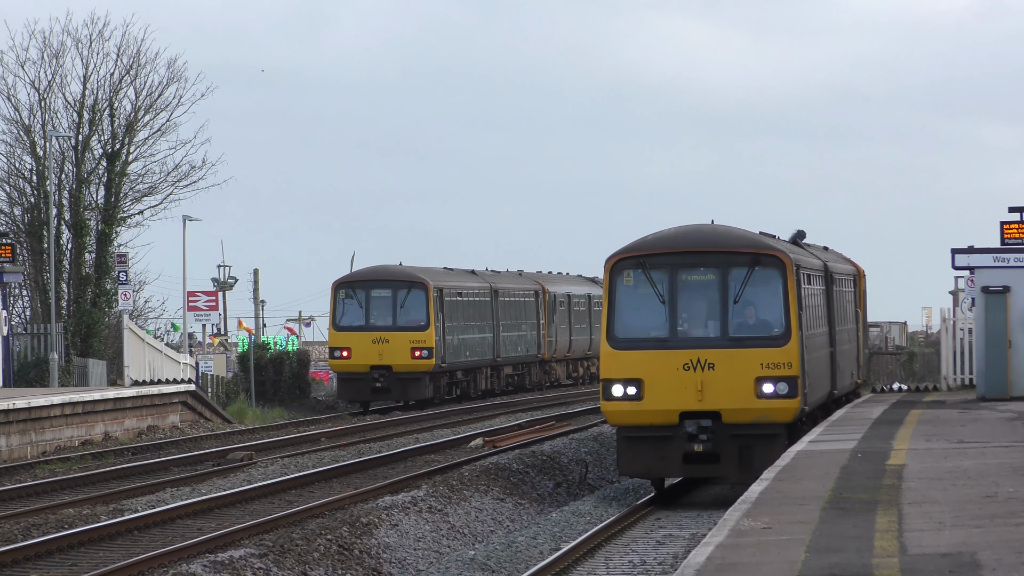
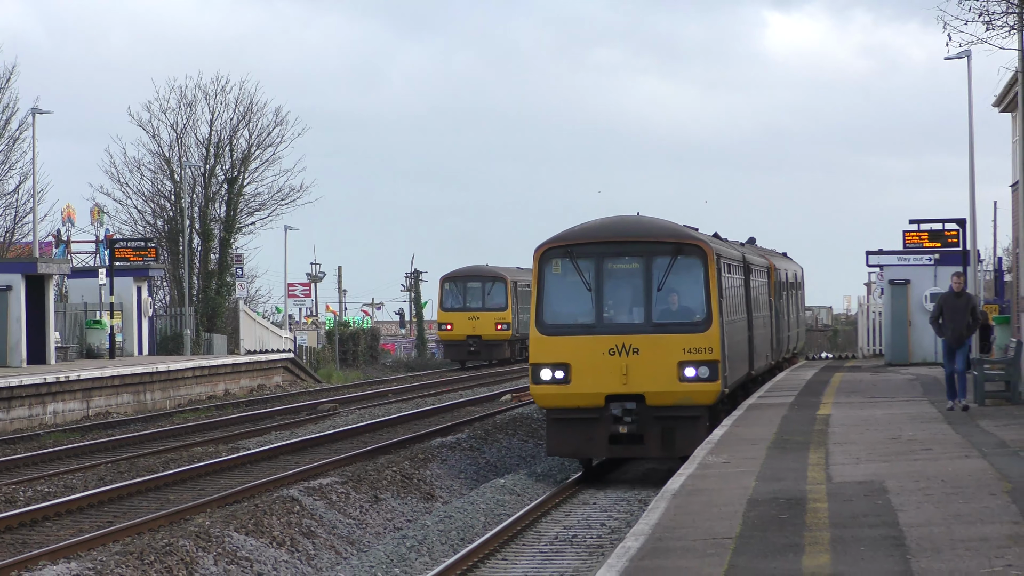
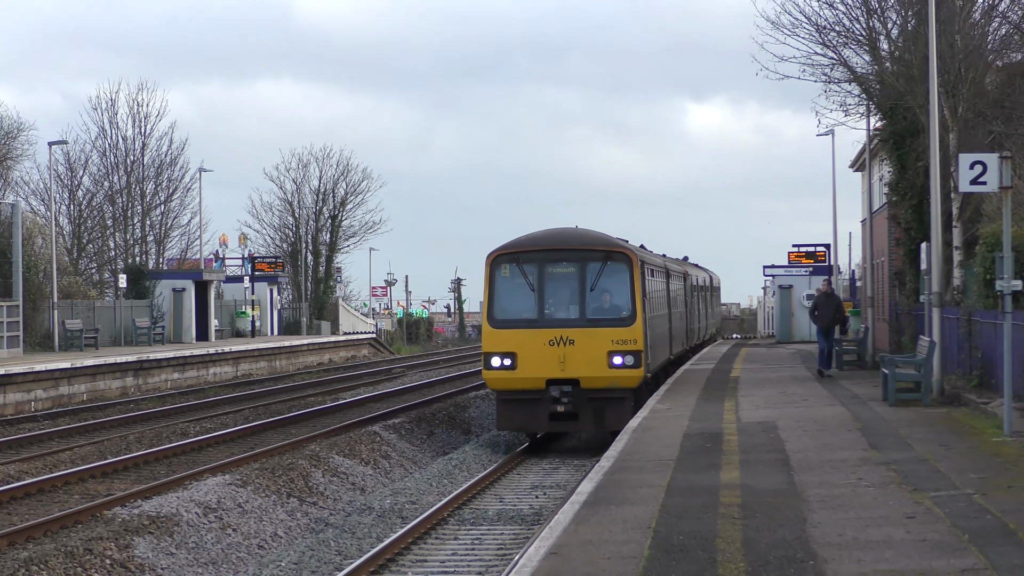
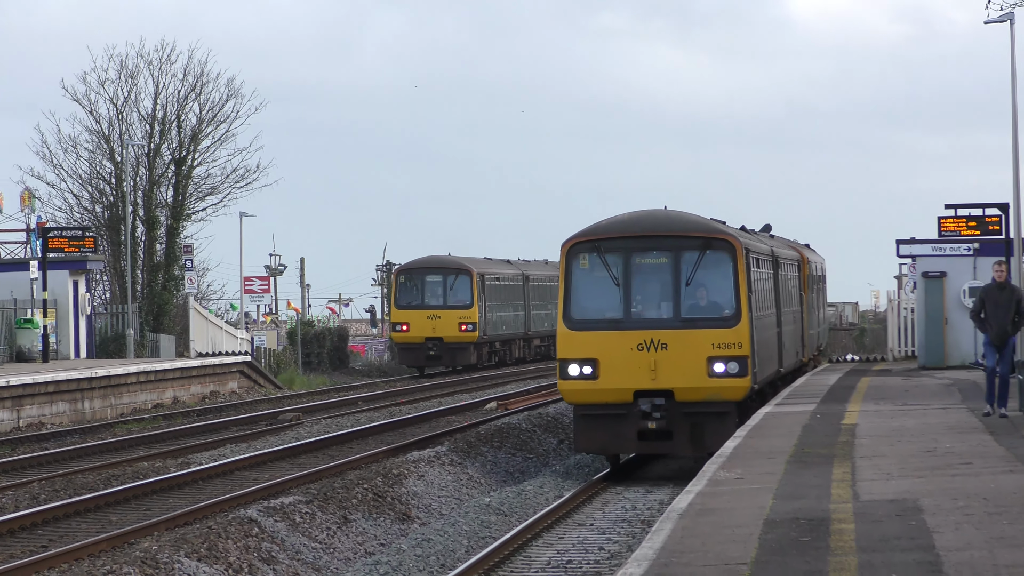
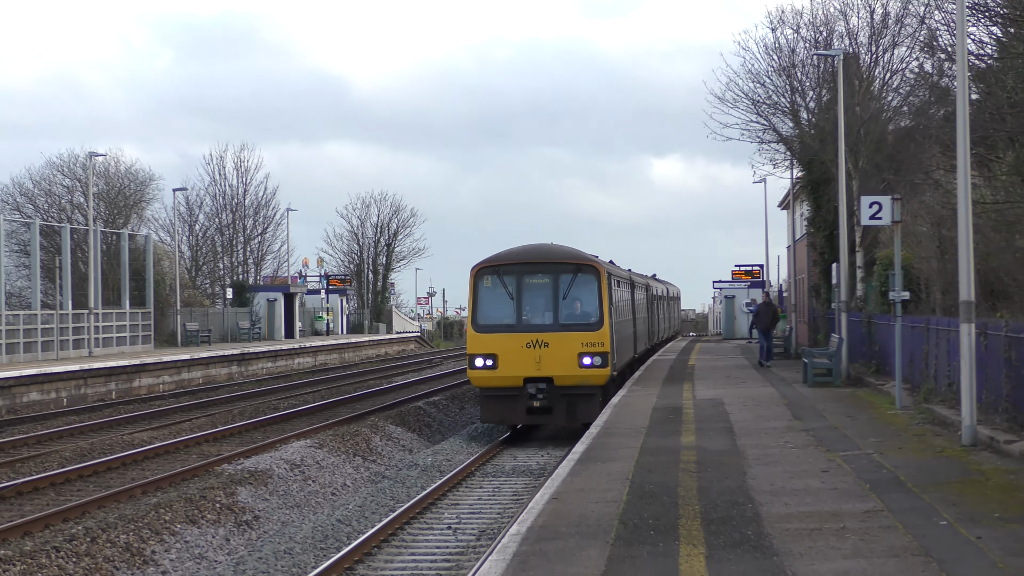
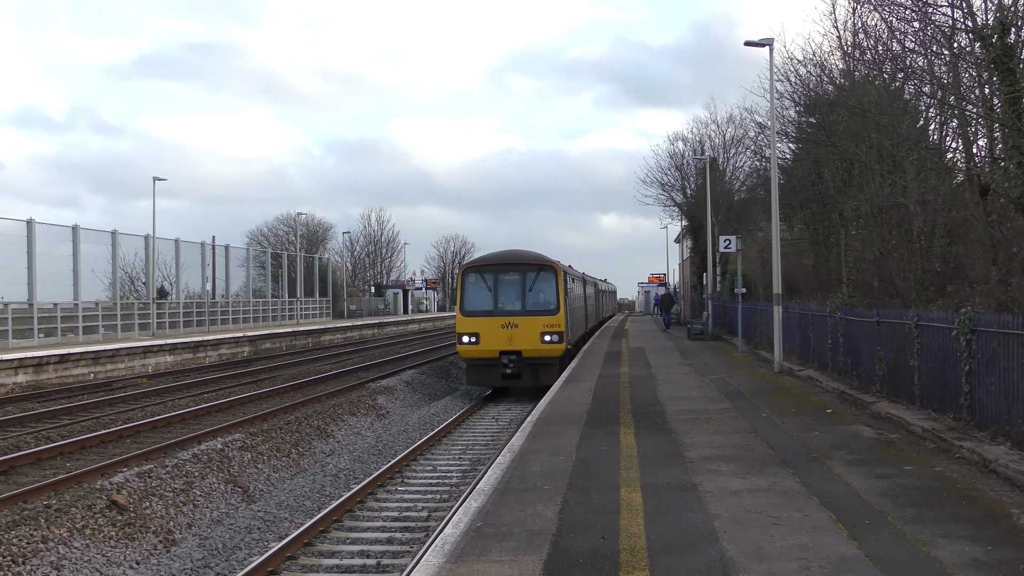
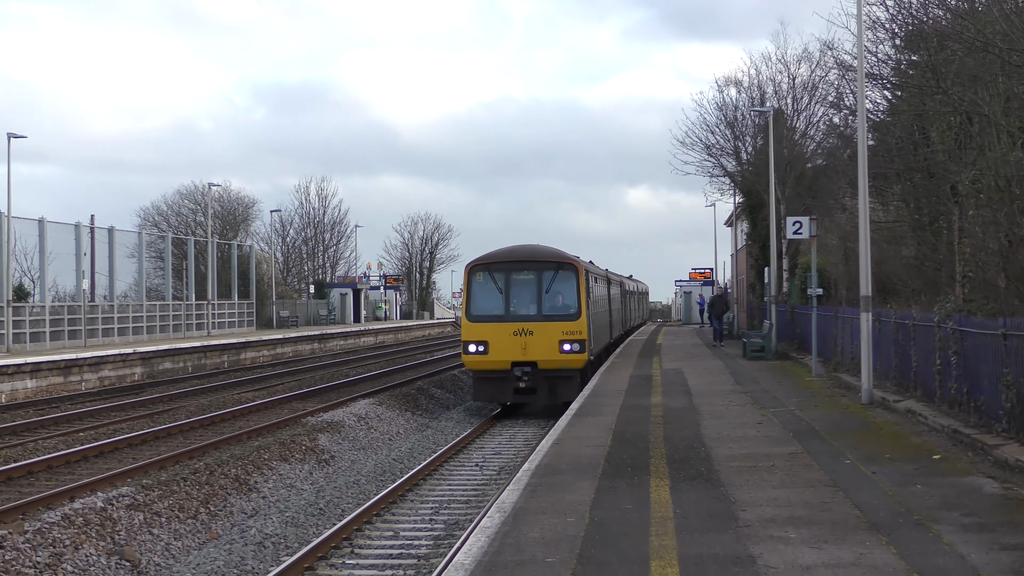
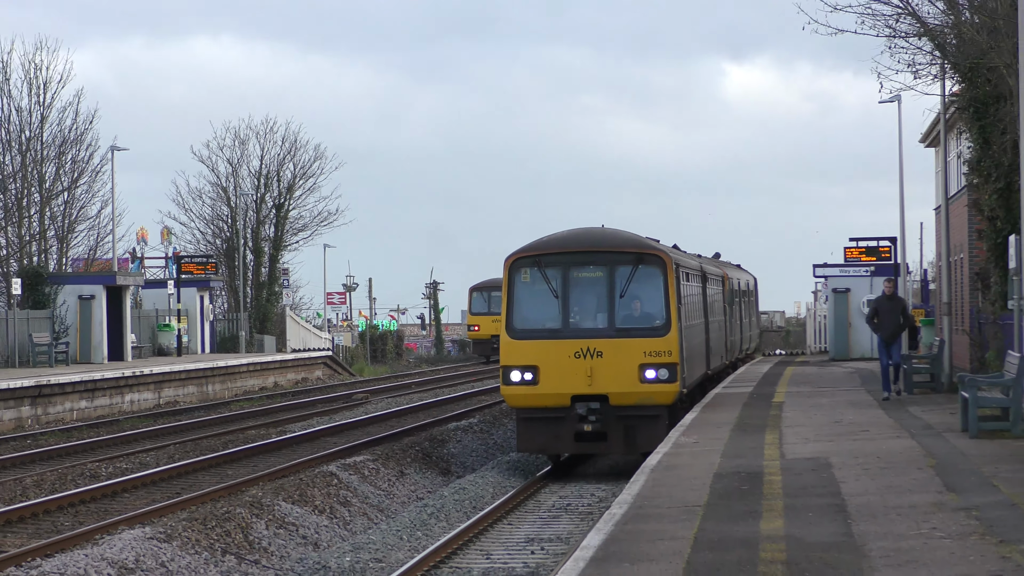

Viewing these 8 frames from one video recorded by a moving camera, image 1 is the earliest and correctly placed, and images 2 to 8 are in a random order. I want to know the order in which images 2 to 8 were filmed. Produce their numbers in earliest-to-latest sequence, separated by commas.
4, 2, 8, 3, 5, 7, 6
